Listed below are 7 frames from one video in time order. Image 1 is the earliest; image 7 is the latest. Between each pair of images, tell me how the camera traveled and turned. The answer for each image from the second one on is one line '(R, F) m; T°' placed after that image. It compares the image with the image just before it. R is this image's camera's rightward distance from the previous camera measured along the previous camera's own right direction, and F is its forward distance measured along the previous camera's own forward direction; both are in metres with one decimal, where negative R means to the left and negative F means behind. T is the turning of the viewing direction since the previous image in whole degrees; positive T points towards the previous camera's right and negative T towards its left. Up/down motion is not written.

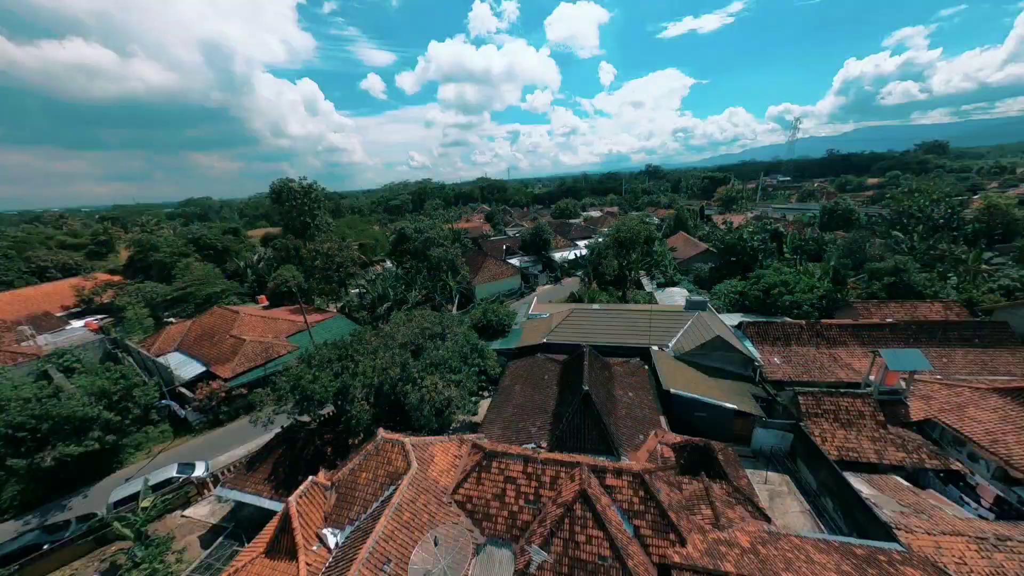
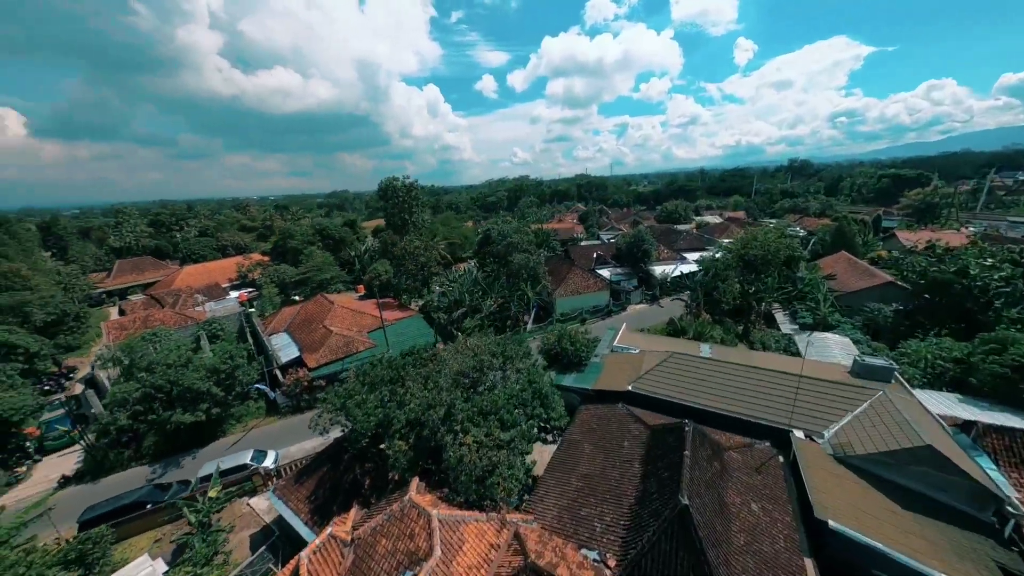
(+0.2, +2.7) m; -16°
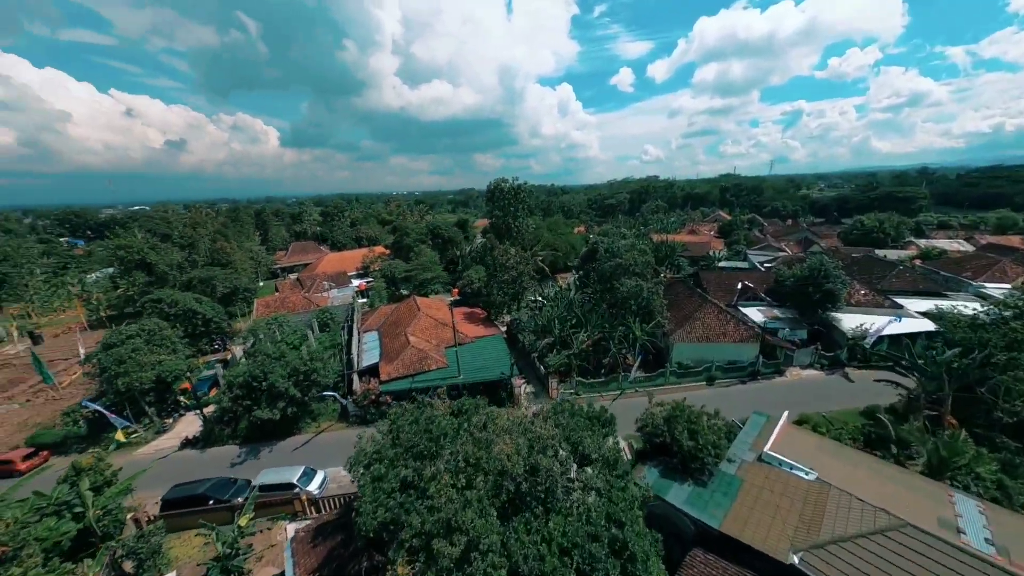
(+0.3, +4.0) m; -20°
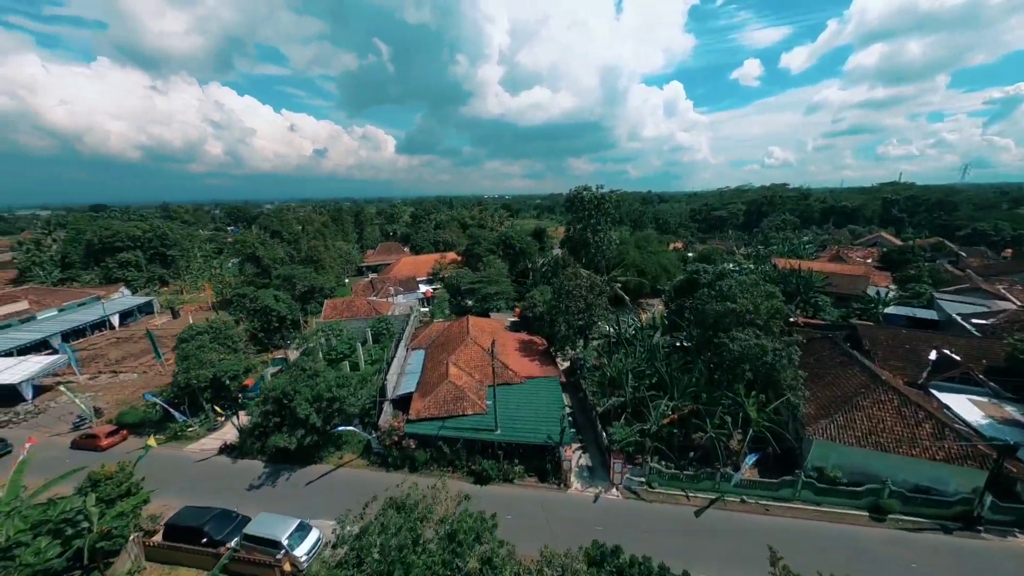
(+0.8, +3.9) m; -15°
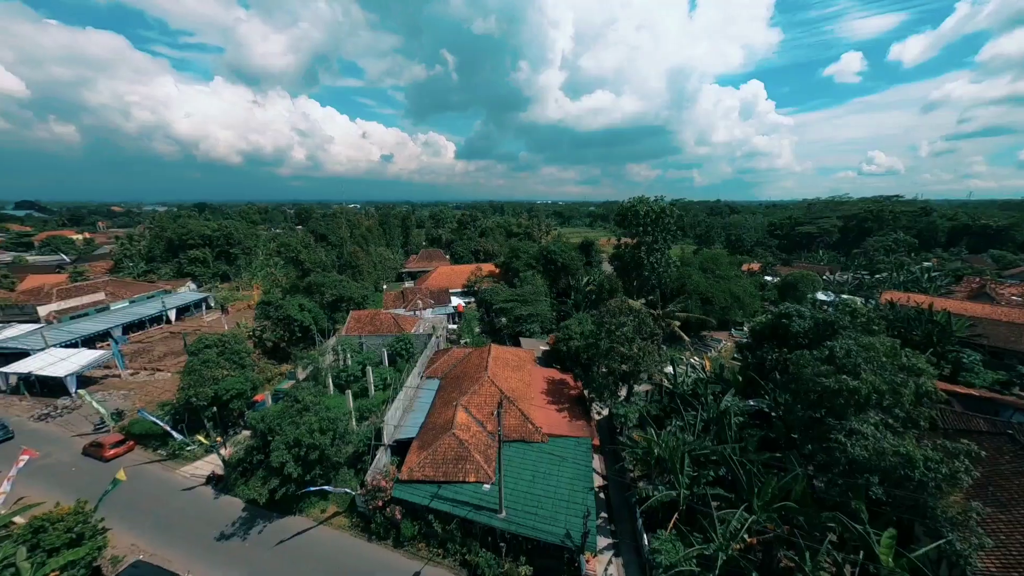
(+0.9, +3.3) m; -9°
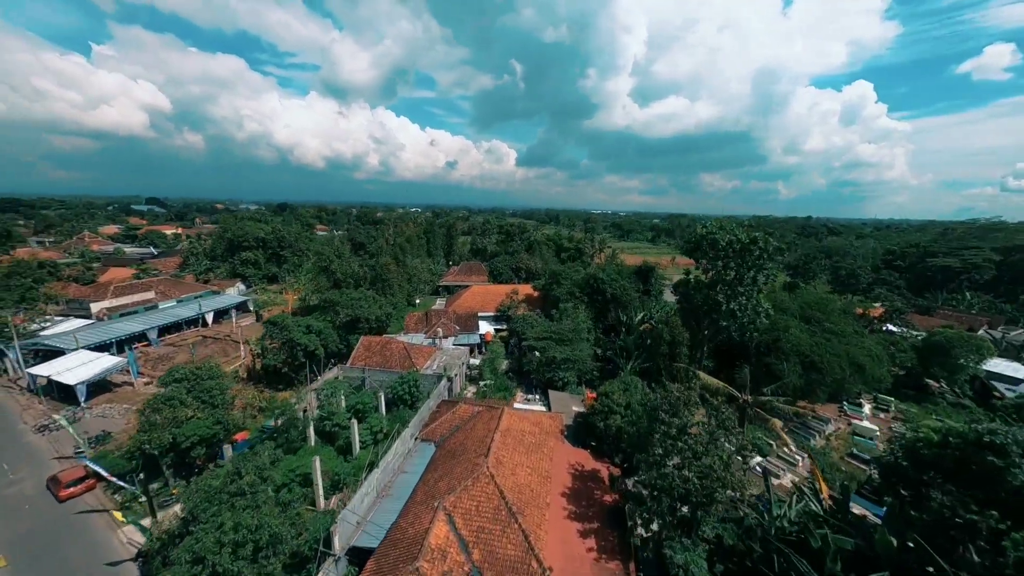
(+1.1, +4.6) m; -9°
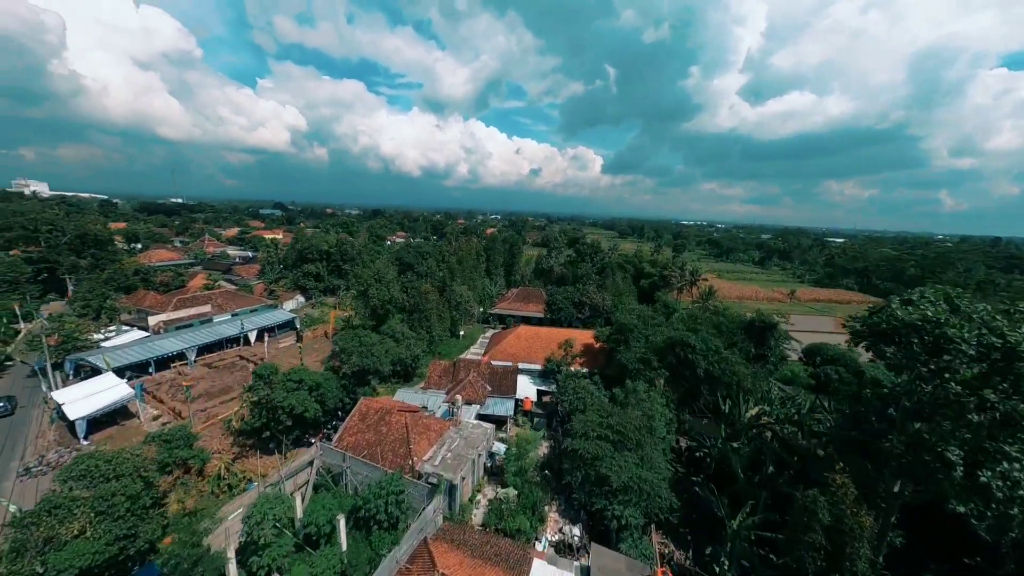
(+1.4, +7.0) m; -14°
